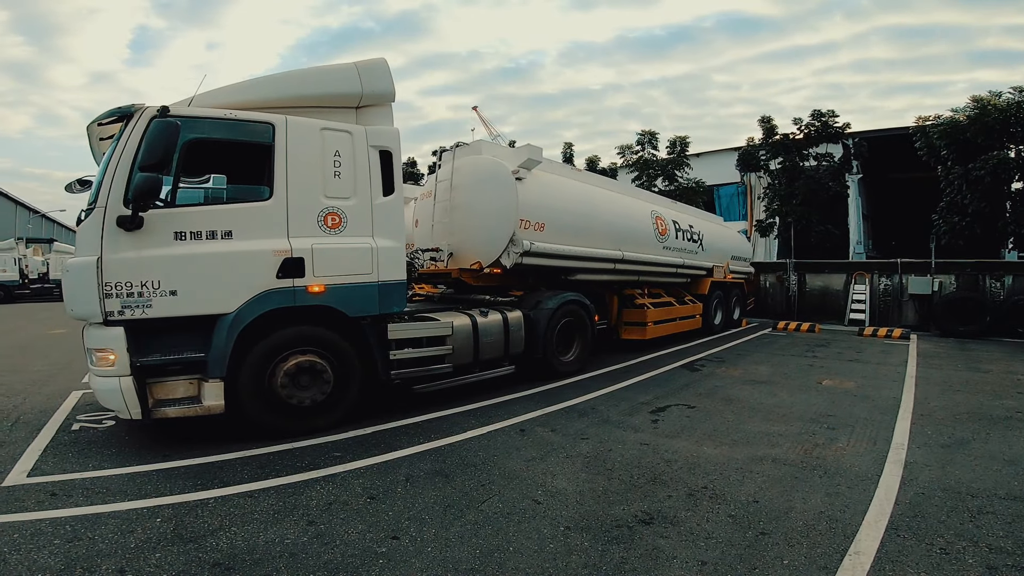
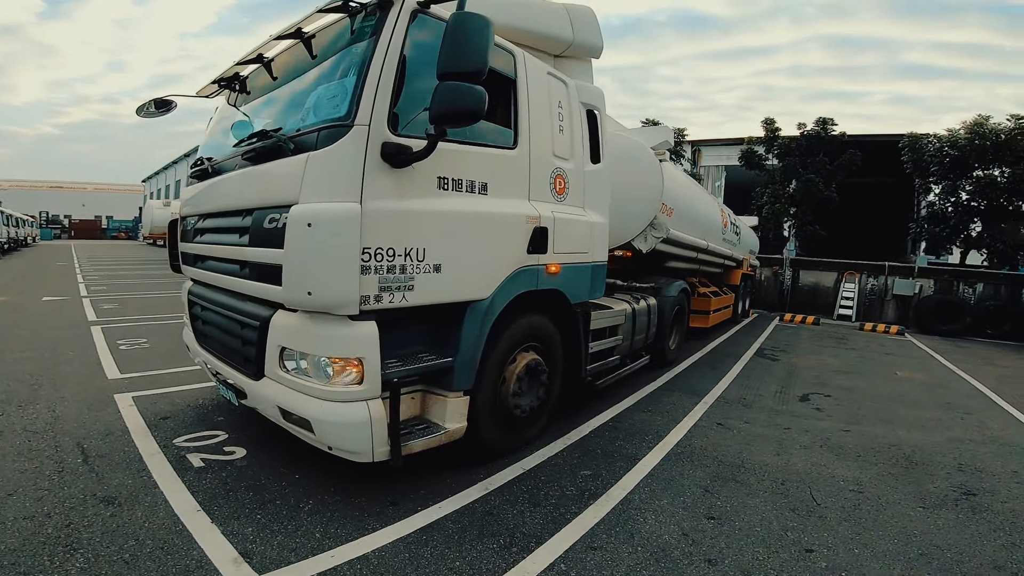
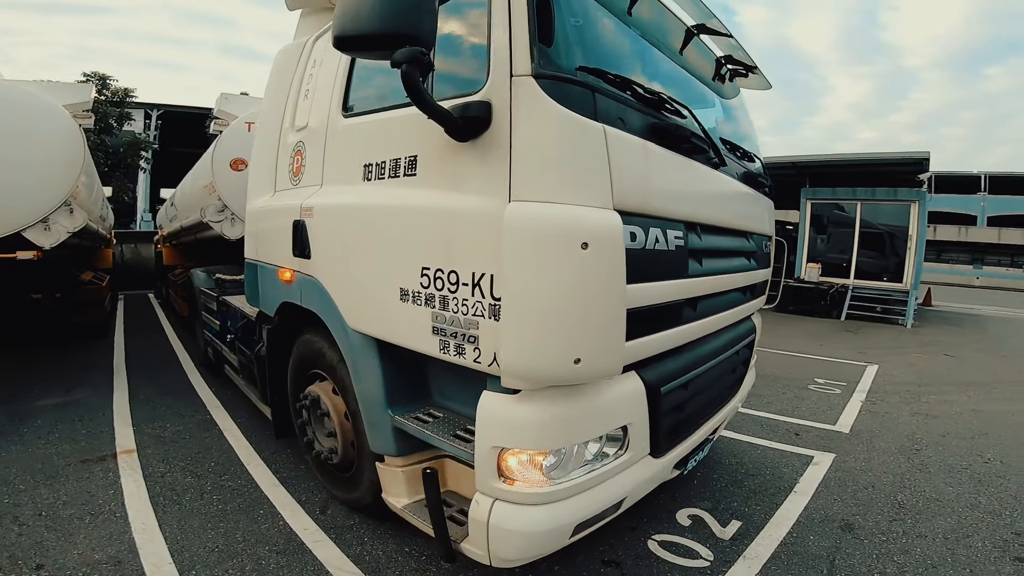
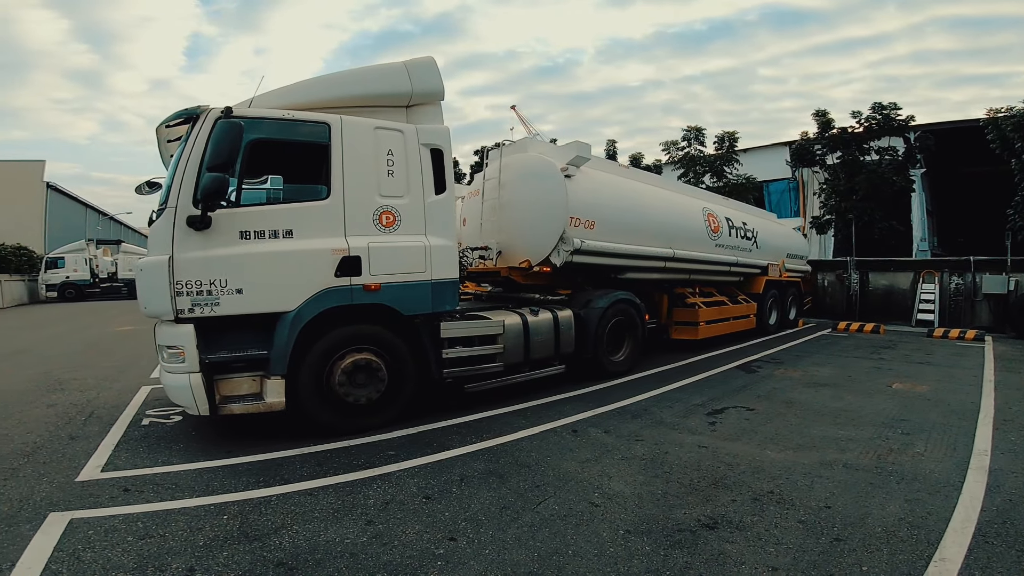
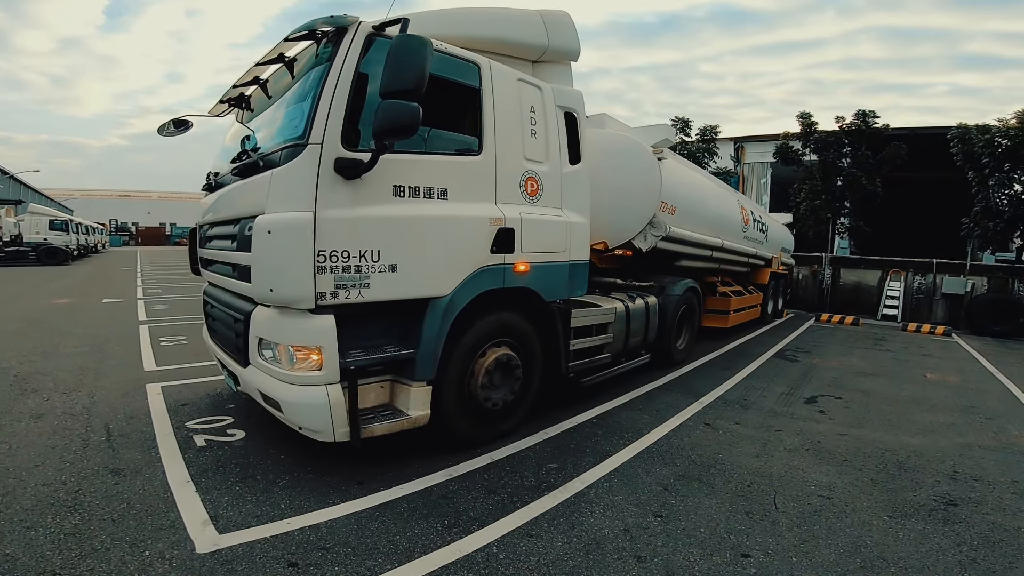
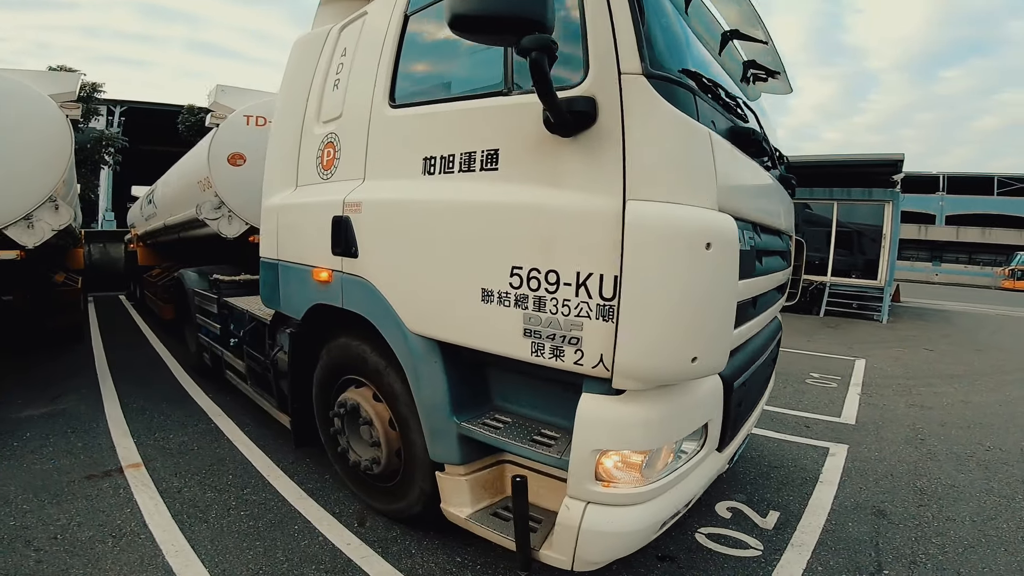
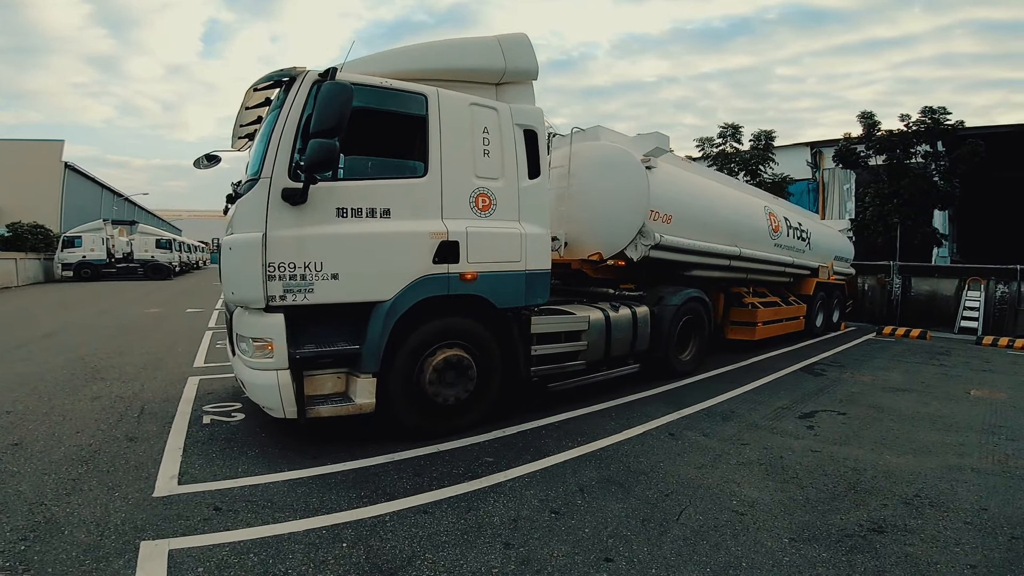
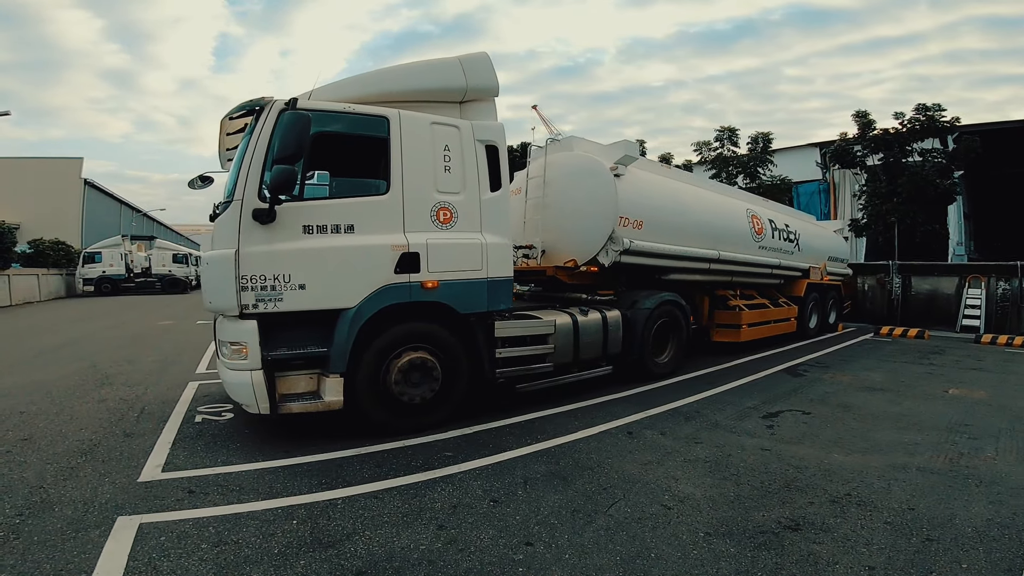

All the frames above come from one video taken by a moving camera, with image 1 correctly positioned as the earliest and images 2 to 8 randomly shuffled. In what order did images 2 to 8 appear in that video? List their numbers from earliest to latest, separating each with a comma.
4, 8, 7, 5, 2, 3, 6
